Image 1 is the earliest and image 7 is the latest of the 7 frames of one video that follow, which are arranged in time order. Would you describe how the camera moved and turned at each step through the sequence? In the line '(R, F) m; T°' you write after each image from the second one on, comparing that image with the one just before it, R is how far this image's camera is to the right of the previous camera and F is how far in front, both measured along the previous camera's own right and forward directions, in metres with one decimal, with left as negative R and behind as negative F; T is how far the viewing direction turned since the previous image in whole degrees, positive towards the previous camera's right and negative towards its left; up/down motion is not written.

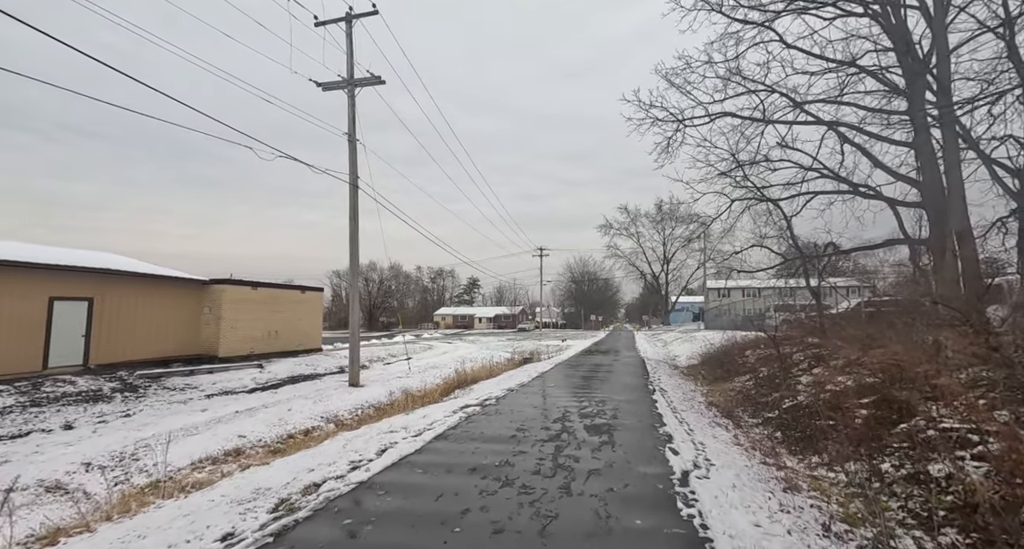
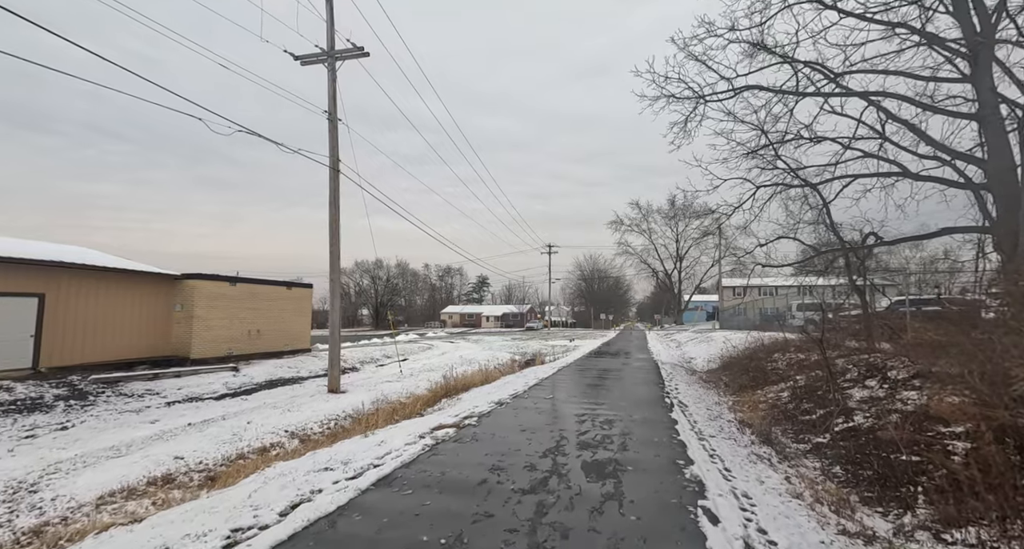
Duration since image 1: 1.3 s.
(+0.3, +1.5) m; -1°
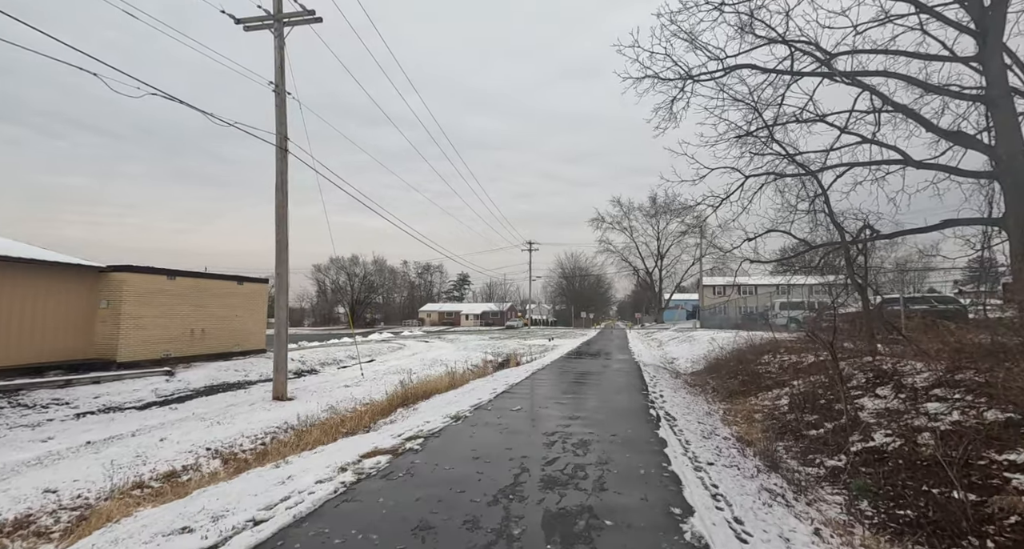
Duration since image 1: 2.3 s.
(+0.3, +1.2) m; +2°
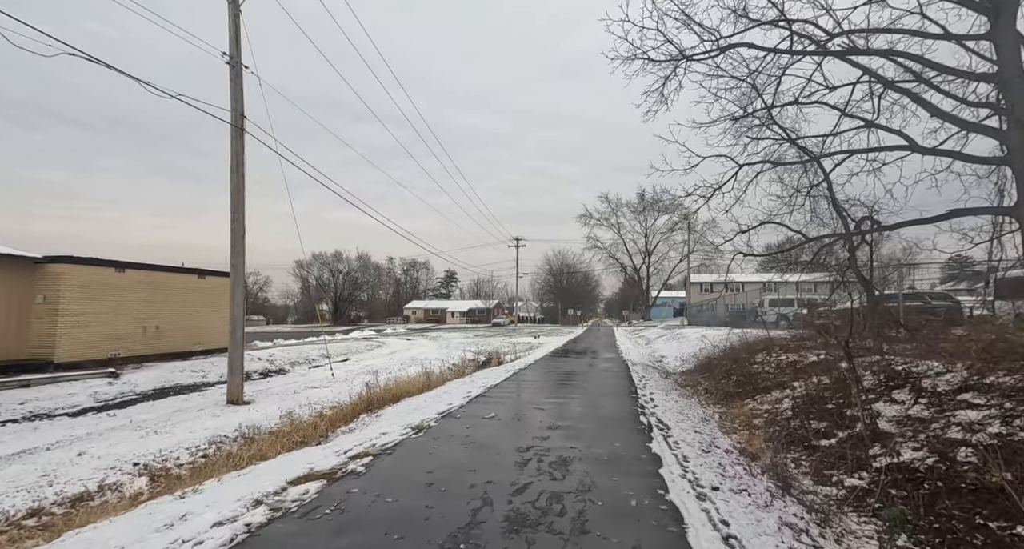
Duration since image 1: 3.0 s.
(+0.2, +0.9) m; +1°
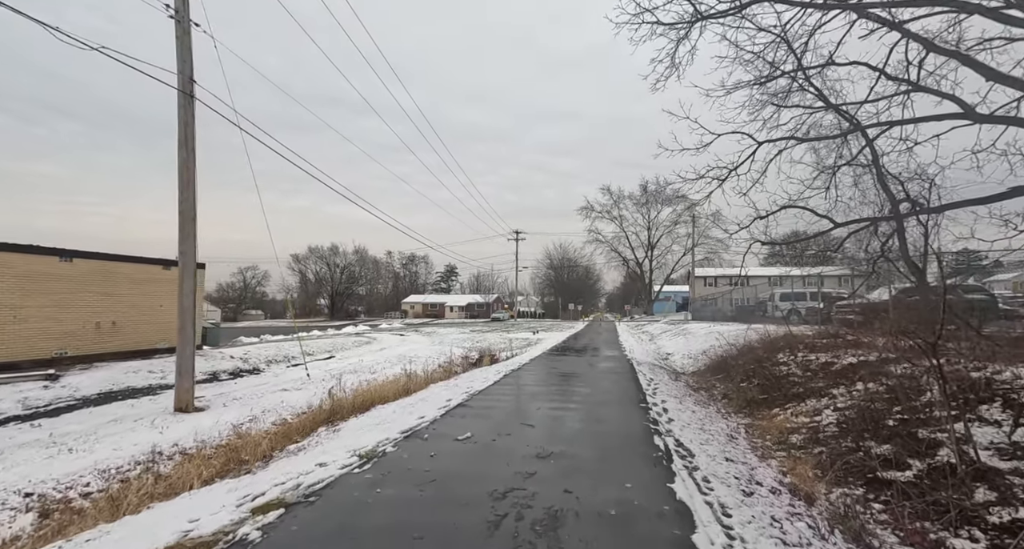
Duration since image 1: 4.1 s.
(+0.2, +1.3) m; 0°
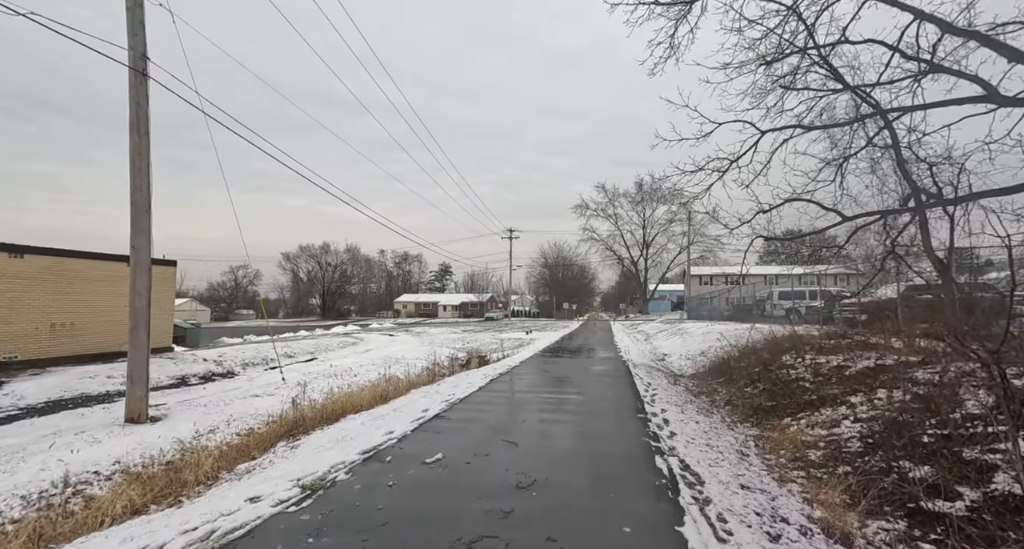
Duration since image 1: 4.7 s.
(+0.2, +0.8) m; +1°
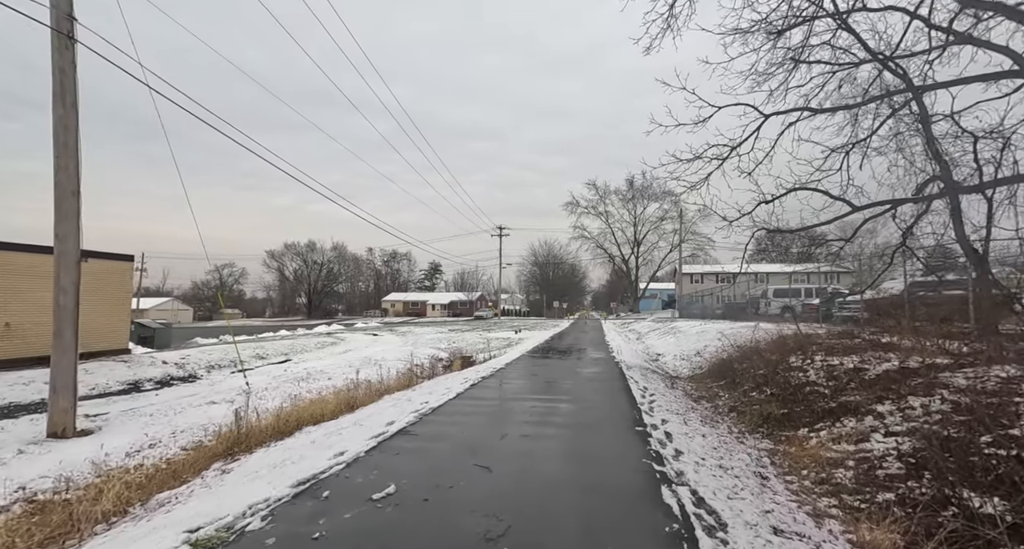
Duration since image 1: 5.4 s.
(+0.1, +0.9) m; +1°
